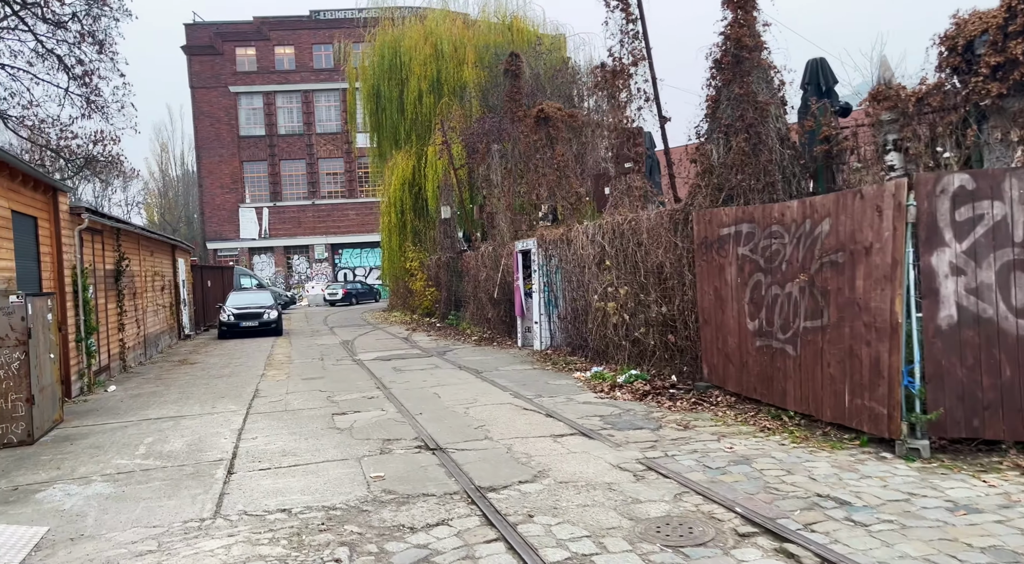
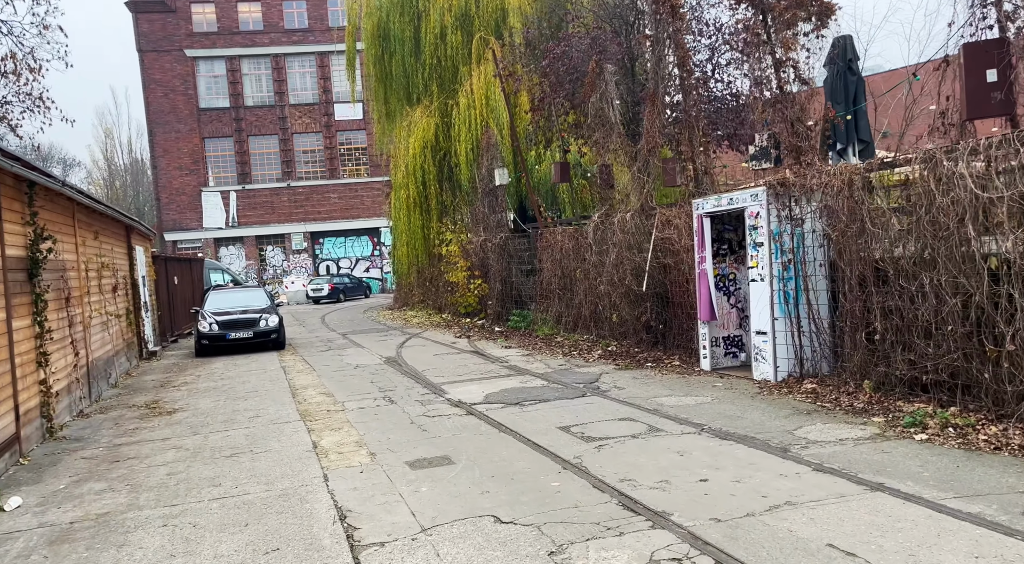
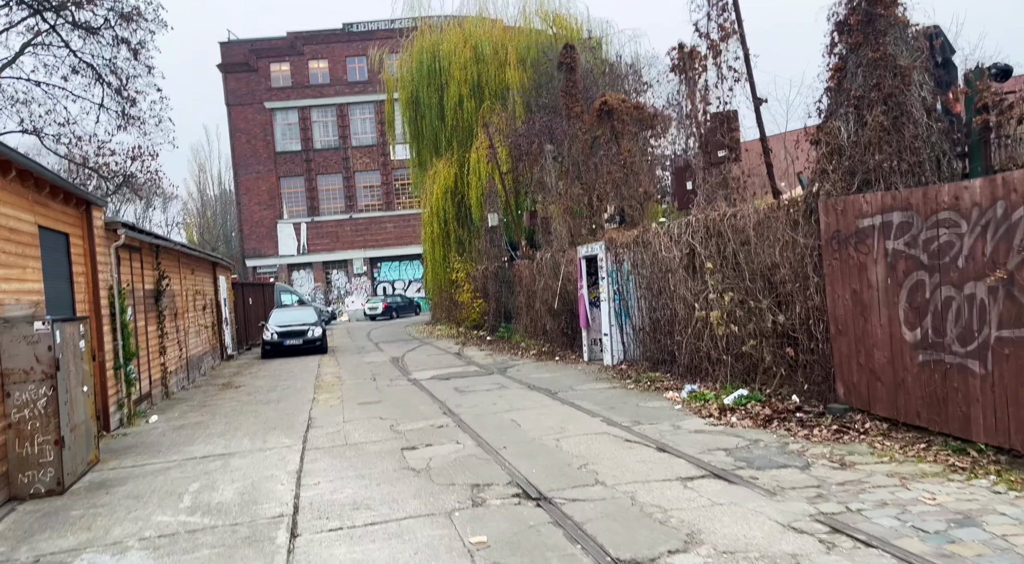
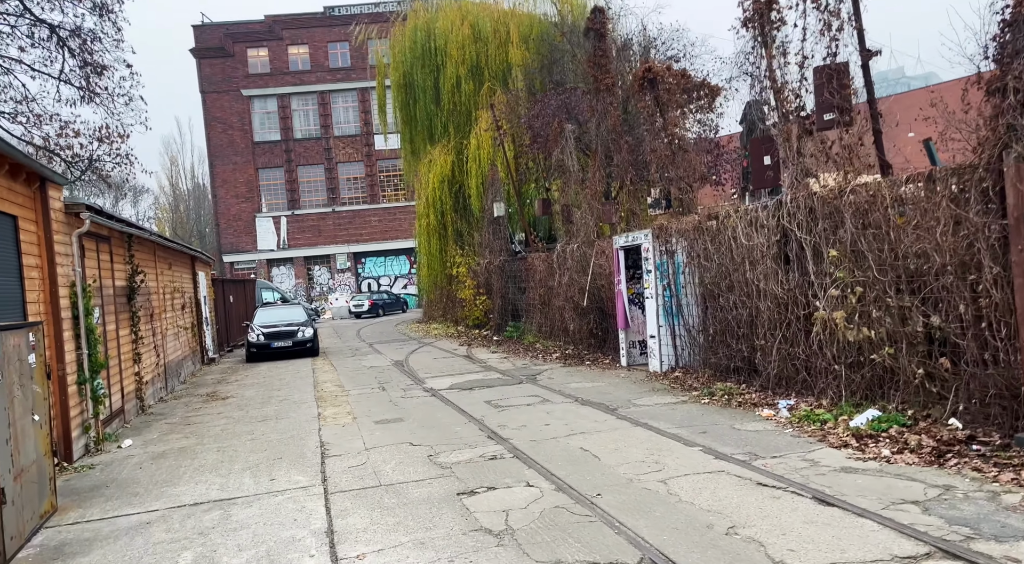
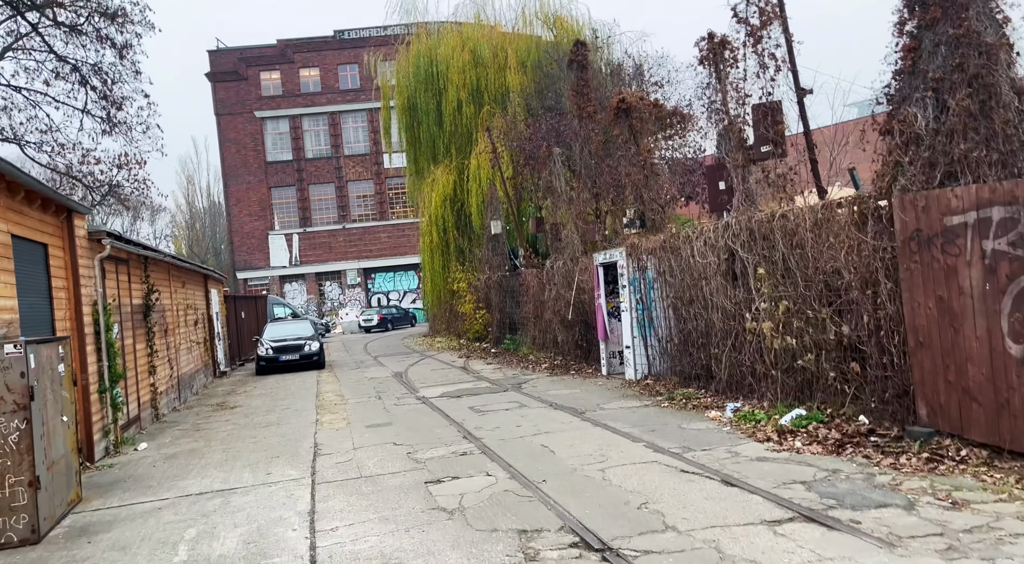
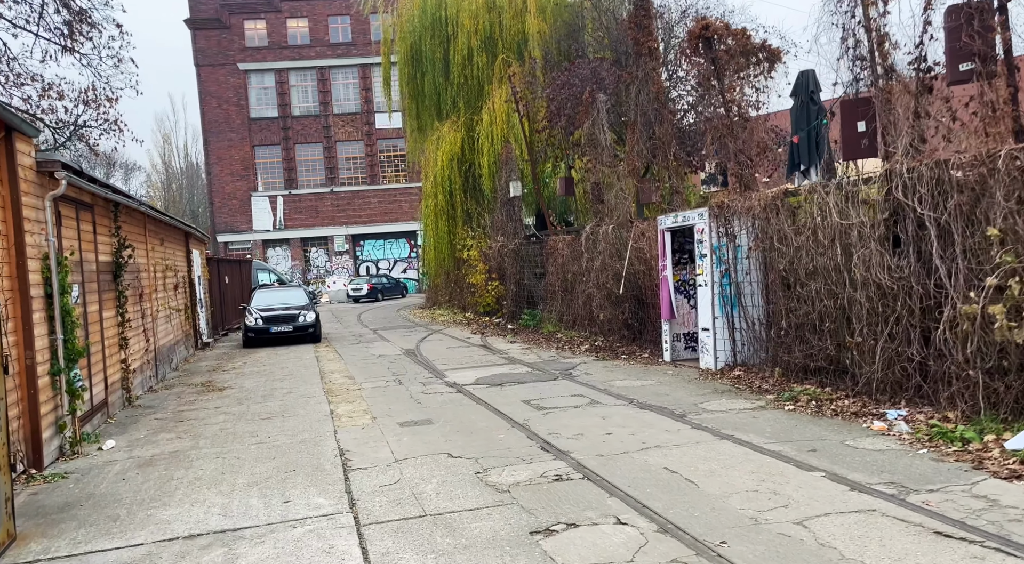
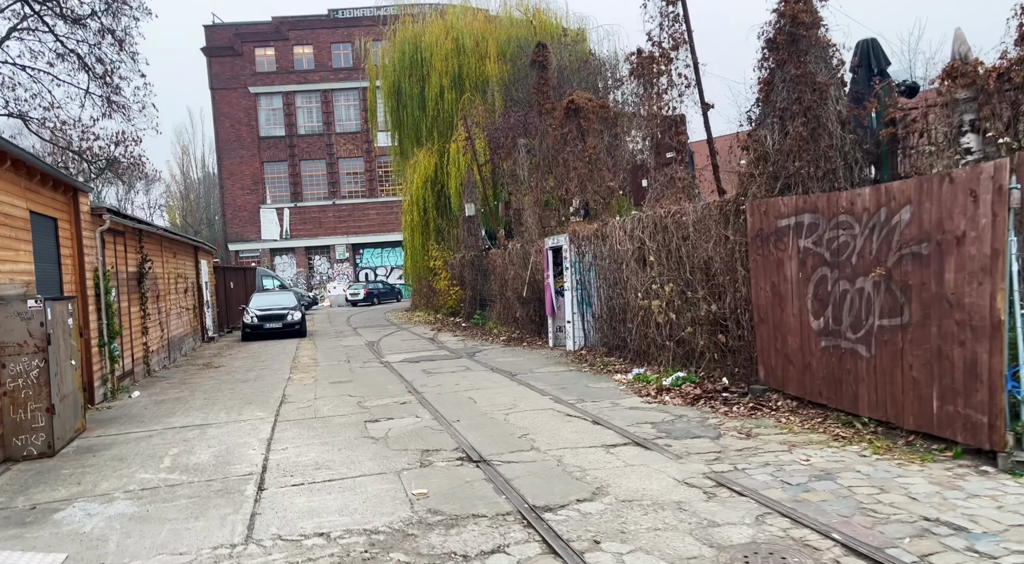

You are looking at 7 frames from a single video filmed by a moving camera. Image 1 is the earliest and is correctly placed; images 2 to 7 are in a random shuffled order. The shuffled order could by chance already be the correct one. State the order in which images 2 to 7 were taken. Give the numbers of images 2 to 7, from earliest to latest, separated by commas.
7, 3, 5, 4, 6, 2
